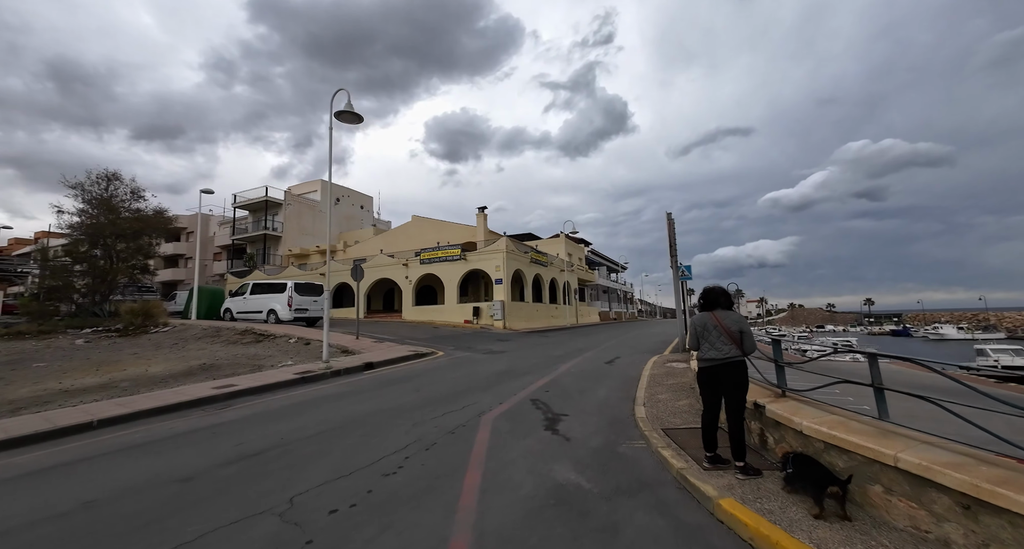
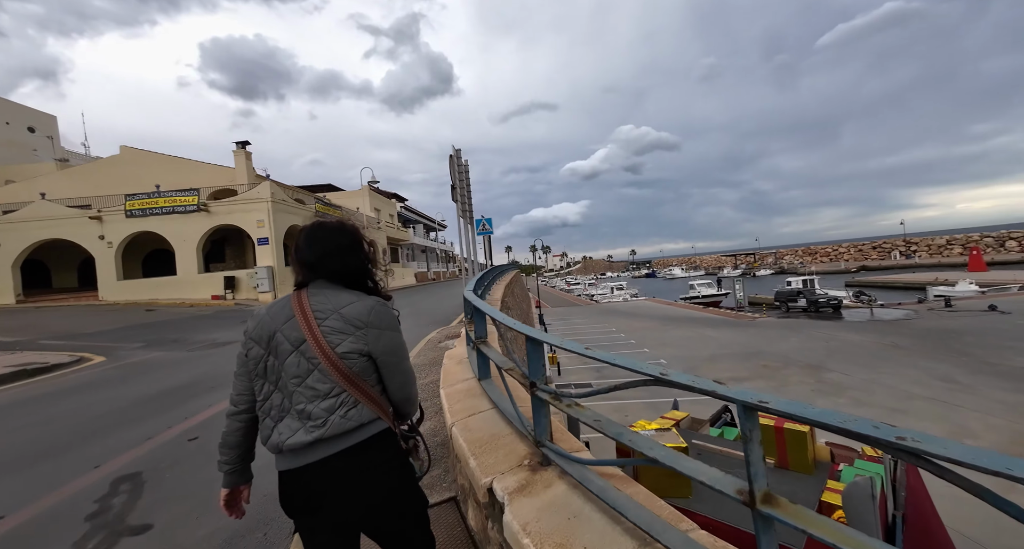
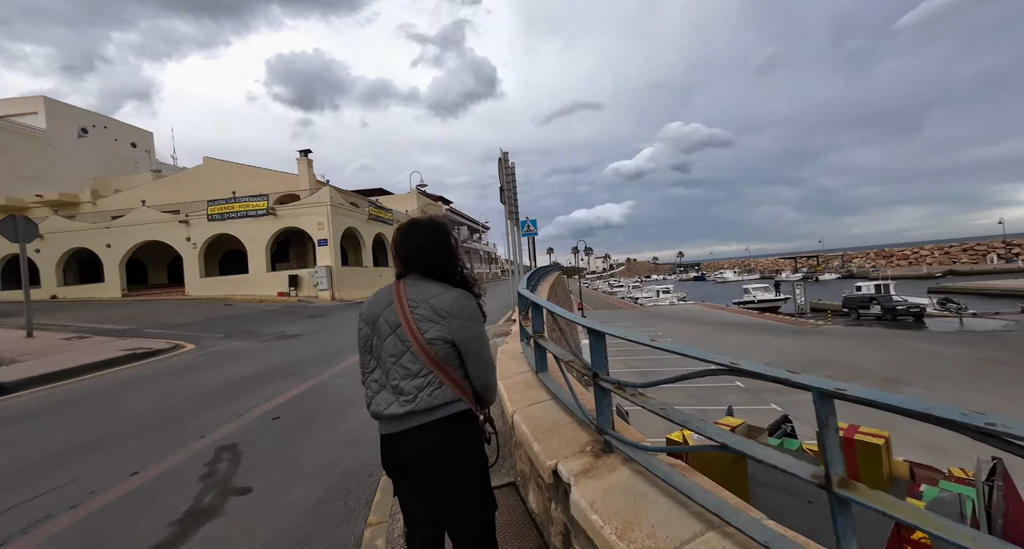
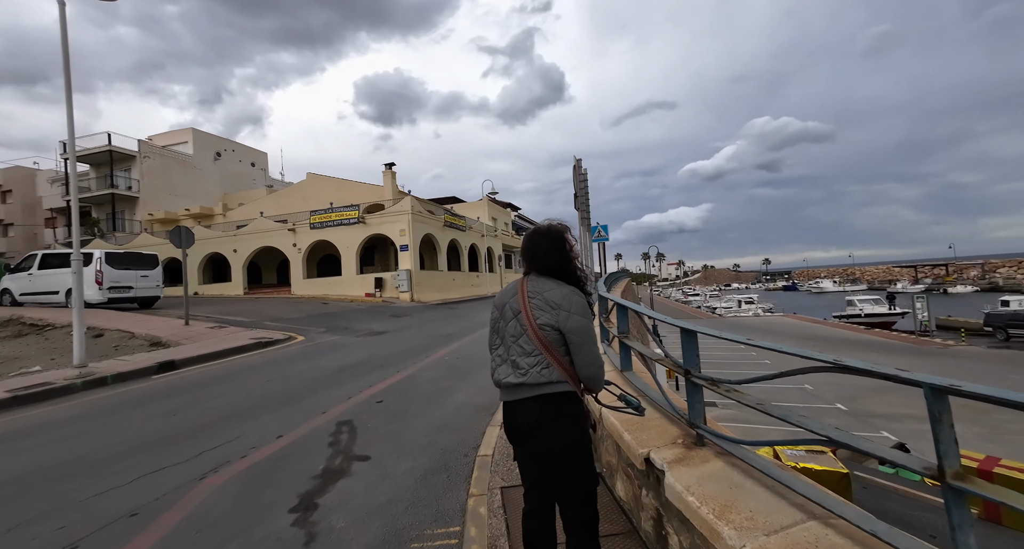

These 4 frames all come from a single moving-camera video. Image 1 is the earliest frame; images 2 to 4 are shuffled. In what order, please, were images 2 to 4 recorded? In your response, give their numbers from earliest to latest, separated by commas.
4, 3, 2
